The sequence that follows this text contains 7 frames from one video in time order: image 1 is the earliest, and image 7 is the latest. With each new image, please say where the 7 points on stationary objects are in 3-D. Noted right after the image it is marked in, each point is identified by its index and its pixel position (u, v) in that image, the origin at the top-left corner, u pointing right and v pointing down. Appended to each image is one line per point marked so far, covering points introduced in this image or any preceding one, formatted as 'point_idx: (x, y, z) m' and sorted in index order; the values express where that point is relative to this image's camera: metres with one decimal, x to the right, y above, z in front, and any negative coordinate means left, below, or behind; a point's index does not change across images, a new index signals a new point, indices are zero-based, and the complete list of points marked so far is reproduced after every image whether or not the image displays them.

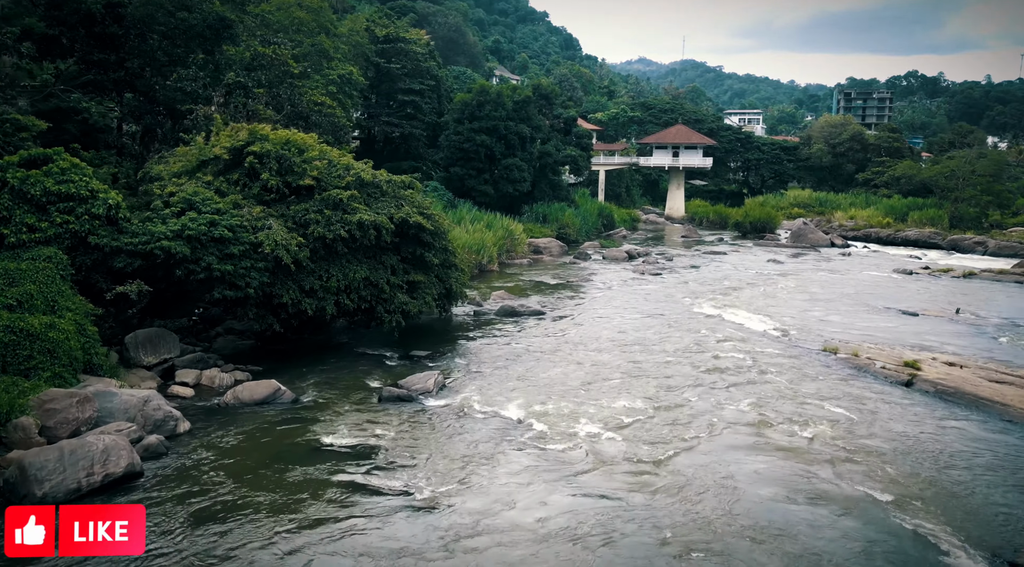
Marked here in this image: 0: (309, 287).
0: (-4.8, -0.1, +19.3) m
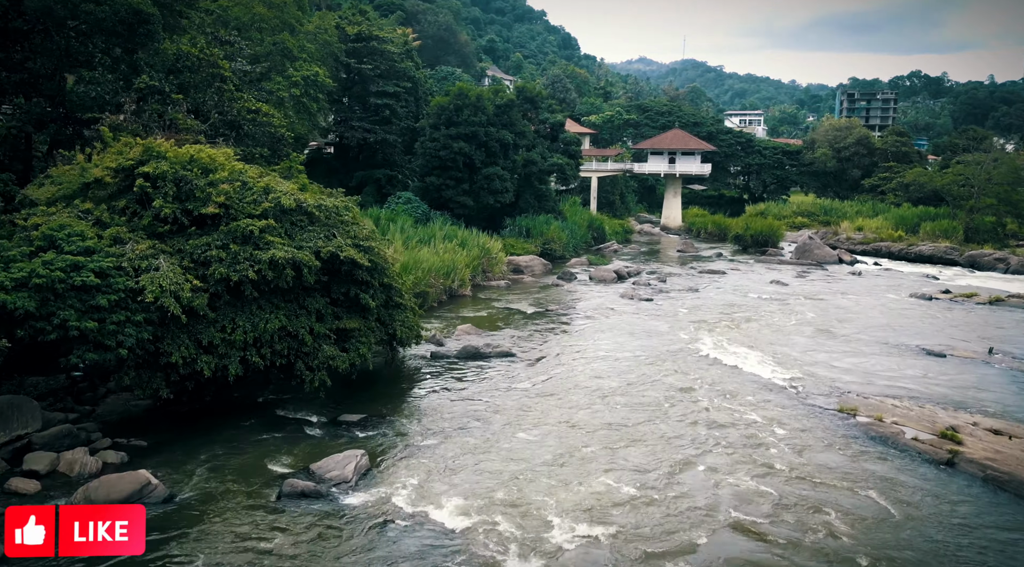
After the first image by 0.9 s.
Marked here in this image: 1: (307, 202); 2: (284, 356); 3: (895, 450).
0: (-5.9, -1.1, +15.6) m
1: (-4.7, +1.8, +18.4) m
2: (-4.7, -1.5, +16.7) m
3: (+7.9, -3.4, +16.7) m
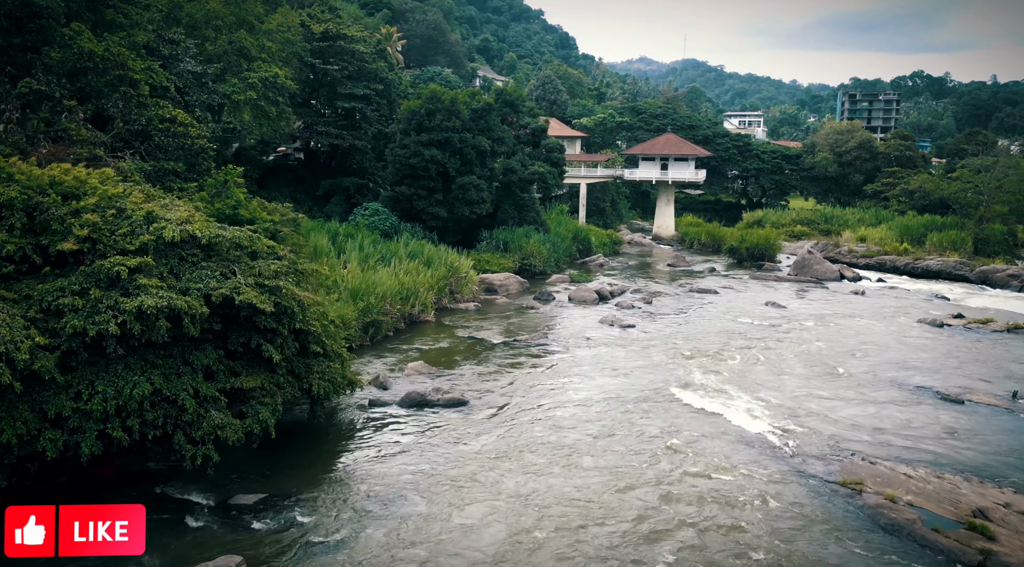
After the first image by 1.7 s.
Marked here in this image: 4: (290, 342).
0: (-7.1, -2.0, +12.5) m
1: (-5.8, +1.0, +15.3) m
2: (-5.9, -2.4, +13.6) m
3: (+6.7, -4.3, +13.6) m
4: (-4.2, -1.1, +15.5) m
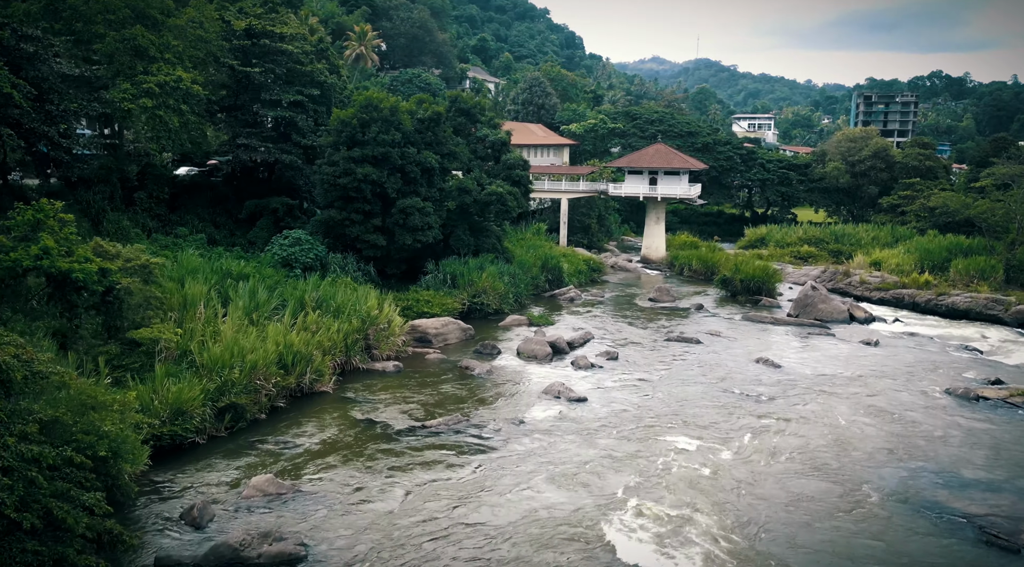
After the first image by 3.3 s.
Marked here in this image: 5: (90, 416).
0: (-9.7, -3.7, +6.4) m
1: (-8.4, -0.8, +9.2) m
2: (-8.5, -4.1, +7.5) m
3: (+4.1, -6.1, +7.3) m
4: (-6.8, -2.9, +9.3) m
5: (-7.5, -2.3, +14.4) m
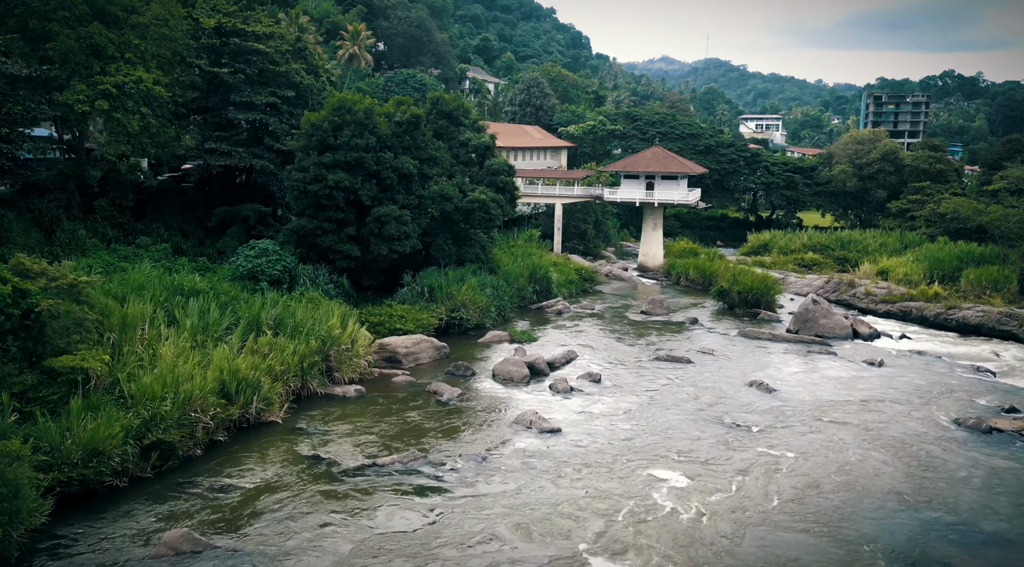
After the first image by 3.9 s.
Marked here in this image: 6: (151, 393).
0: (-10.7, -4.3, +4.5) m
1: (-9.4, -1.3, +7.3) m
2: (-9.5, -4.6, +5.6) m
3: (+3.0, -6.7, +5.2) m
4: (-7.8, -3.4, +7.4) m
5: (-8.5, -2.9, +12.5) m
6: (-8.2, -2.5, +18.3) m
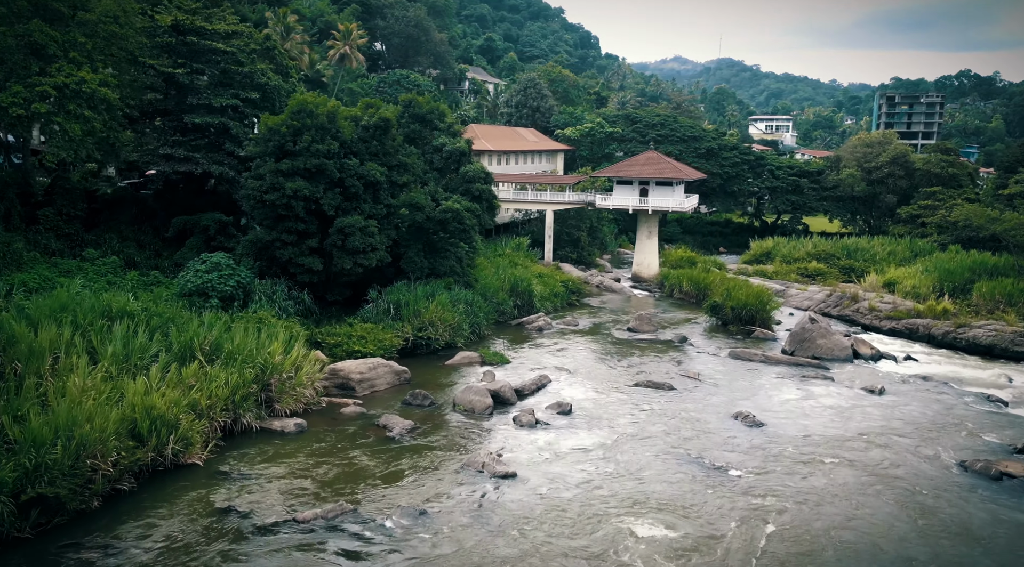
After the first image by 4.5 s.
0: (-12.2, -4.8, +2.4) m
1: (-10.8, -1.9, +5.1) m
2: (-11.0, -5.2, +3.4) m
3: (+1.6, -7.3, +2.9) m
4: (-9.2, -4.0, +5.2) m
5: (-9.8, -3.5, +10.3) m
6: (-9.4, -3.1, +16.1) m
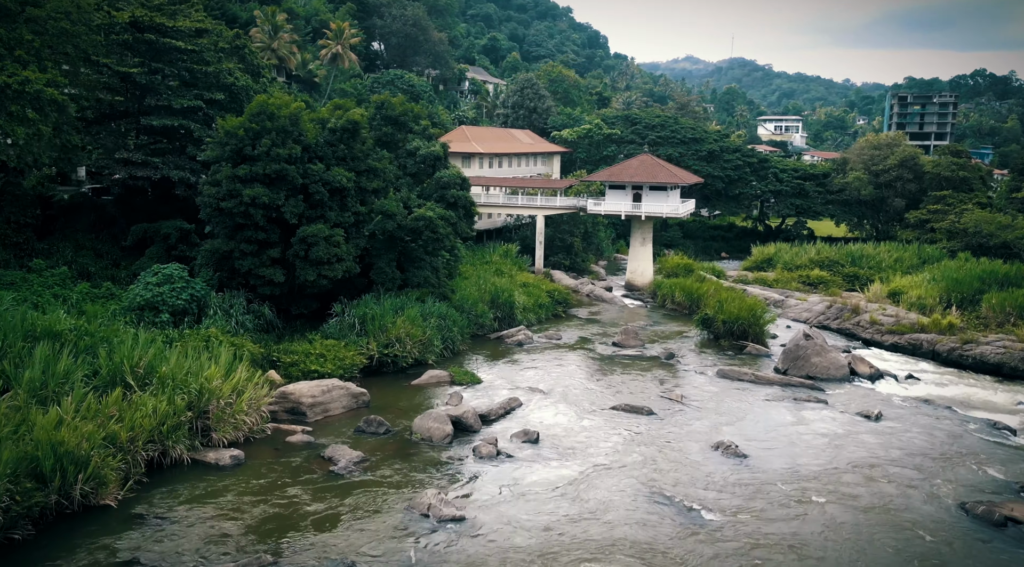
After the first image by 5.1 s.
0: (-13.5, -5.3, +0.6) m
1: (-12.1, -2.3, +3.4) m
2: (-12.3, -5.7, +1.6) m
3: (+0.2, -7.8, +1.0) m
4: (-10.5, -4.4, +3.4) m
5: (-11.0, -3.9, +8.5) m
6: (-10.6, -3.5, +14.3) m
